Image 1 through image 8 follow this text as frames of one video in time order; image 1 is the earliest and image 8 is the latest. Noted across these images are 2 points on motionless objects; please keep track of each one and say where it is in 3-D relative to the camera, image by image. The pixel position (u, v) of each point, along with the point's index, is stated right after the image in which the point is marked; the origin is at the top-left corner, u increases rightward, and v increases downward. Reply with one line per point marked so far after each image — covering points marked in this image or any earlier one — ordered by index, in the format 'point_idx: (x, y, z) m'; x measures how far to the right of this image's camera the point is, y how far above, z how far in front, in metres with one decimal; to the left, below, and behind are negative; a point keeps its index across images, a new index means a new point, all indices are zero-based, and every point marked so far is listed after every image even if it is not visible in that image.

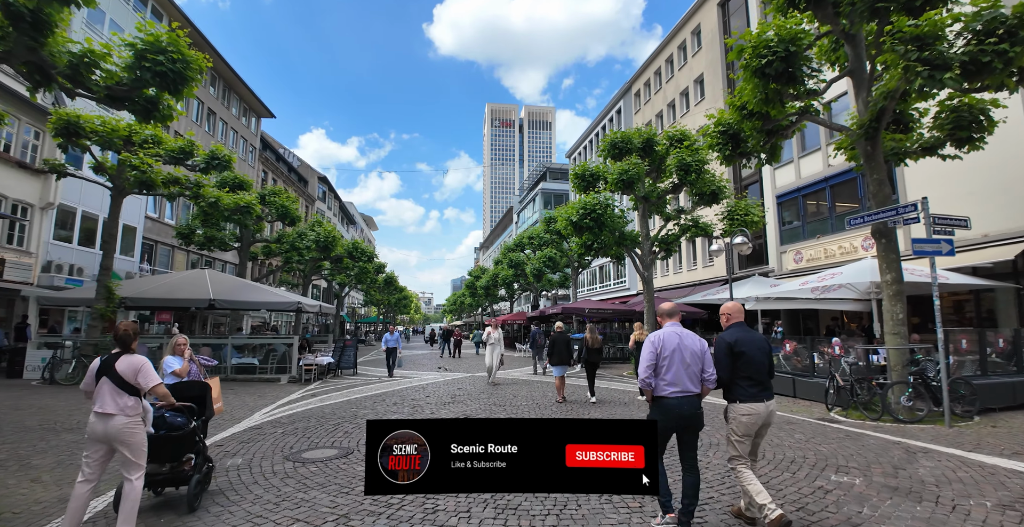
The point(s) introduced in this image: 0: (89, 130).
0: (-10.6, +3.3, +12.1) m
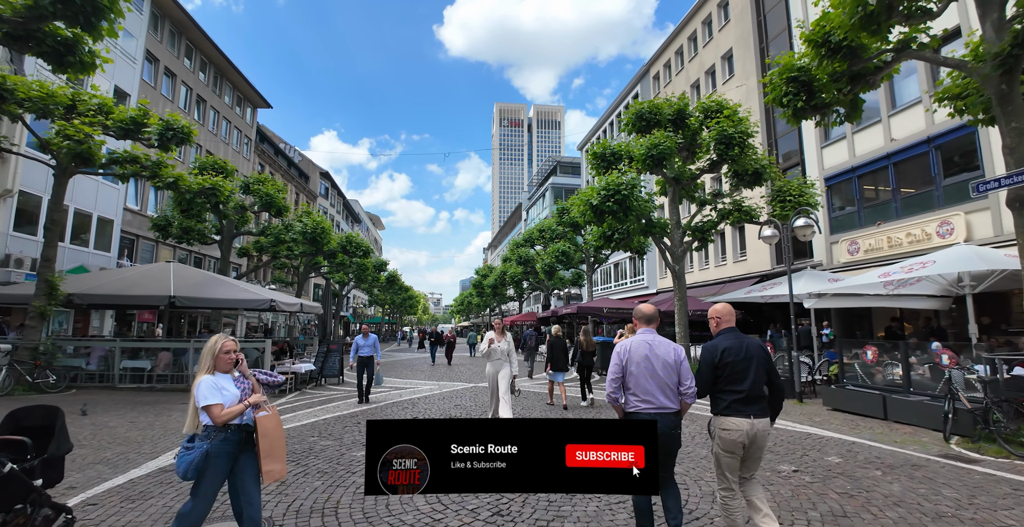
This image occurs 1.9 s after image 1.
0: (-10.4, +3.6, +10.1) m
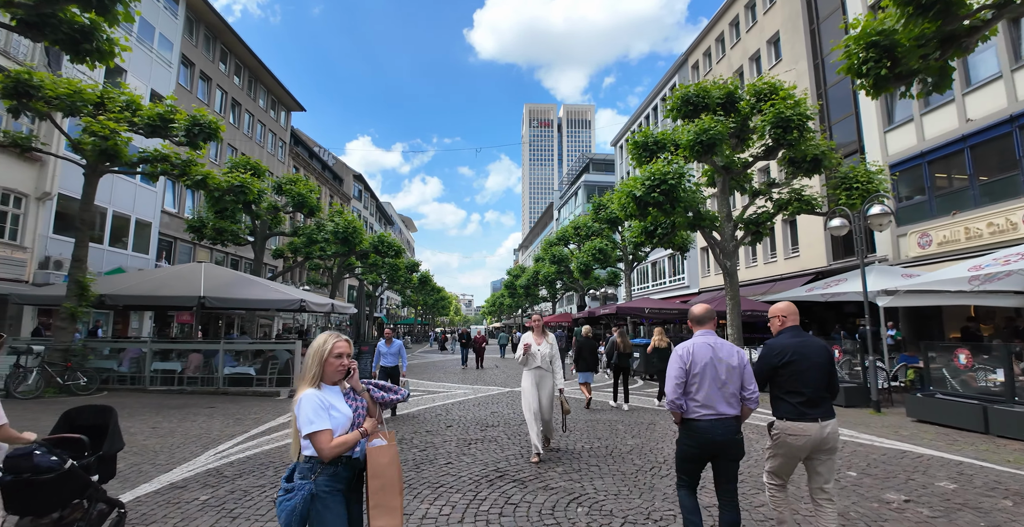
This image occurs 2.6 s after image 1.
0: (-9.6, +3.6, +9.9) m
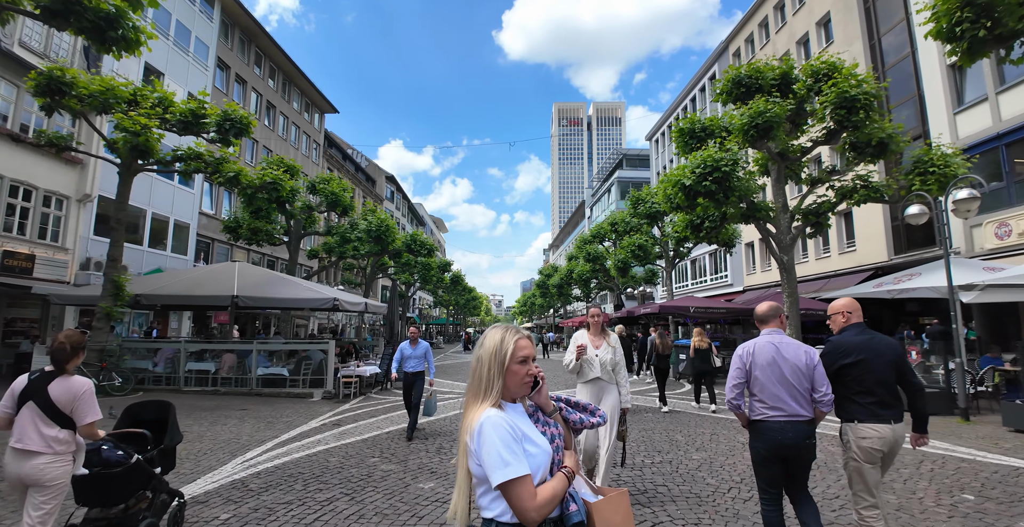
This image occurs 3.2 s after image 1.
0: (-8.9, +3.6, +9.9) m
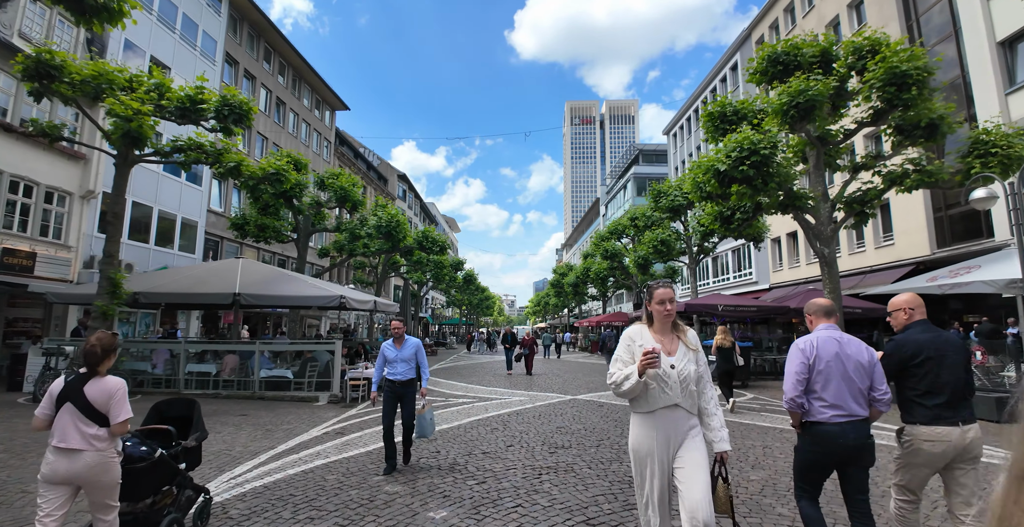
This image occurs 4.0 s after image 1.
0: (-8.5, +3.7, +9.3) m
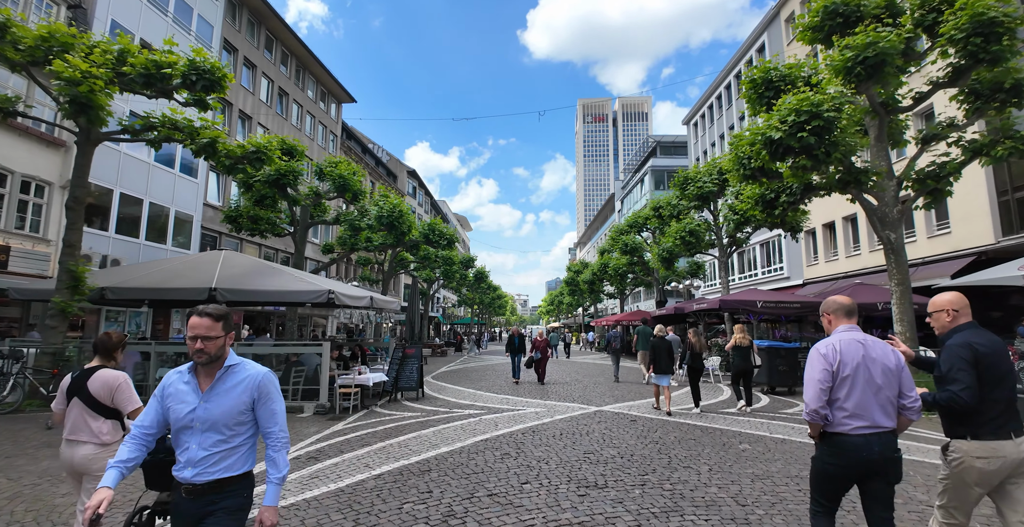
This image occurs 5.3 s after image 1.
0: (-8.3, +3.8, +8.0) m
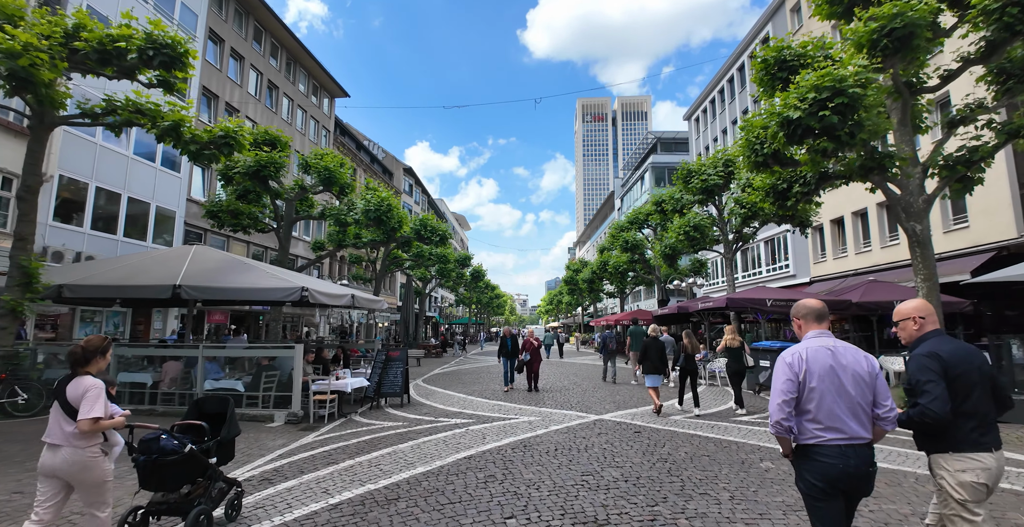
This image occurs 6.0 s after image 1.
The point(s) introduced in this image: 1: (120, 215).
0: (-8.5, +3.9, +7.2) m
1: (-13.9, +1.8, +17.1) m
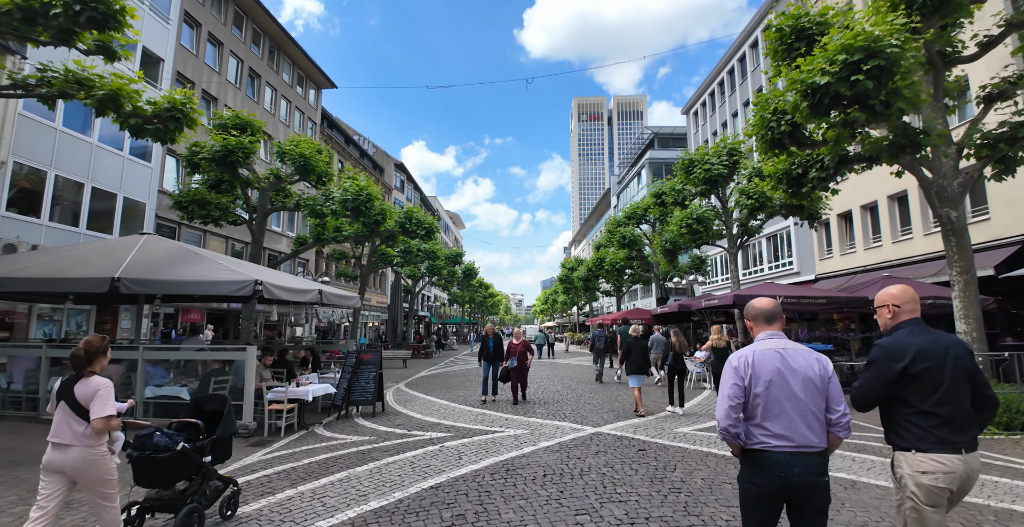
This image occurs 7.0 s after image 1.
0: (-8.7, +4.1, +6.1) m
1: (-14.2, +1.9, +16.0) m
